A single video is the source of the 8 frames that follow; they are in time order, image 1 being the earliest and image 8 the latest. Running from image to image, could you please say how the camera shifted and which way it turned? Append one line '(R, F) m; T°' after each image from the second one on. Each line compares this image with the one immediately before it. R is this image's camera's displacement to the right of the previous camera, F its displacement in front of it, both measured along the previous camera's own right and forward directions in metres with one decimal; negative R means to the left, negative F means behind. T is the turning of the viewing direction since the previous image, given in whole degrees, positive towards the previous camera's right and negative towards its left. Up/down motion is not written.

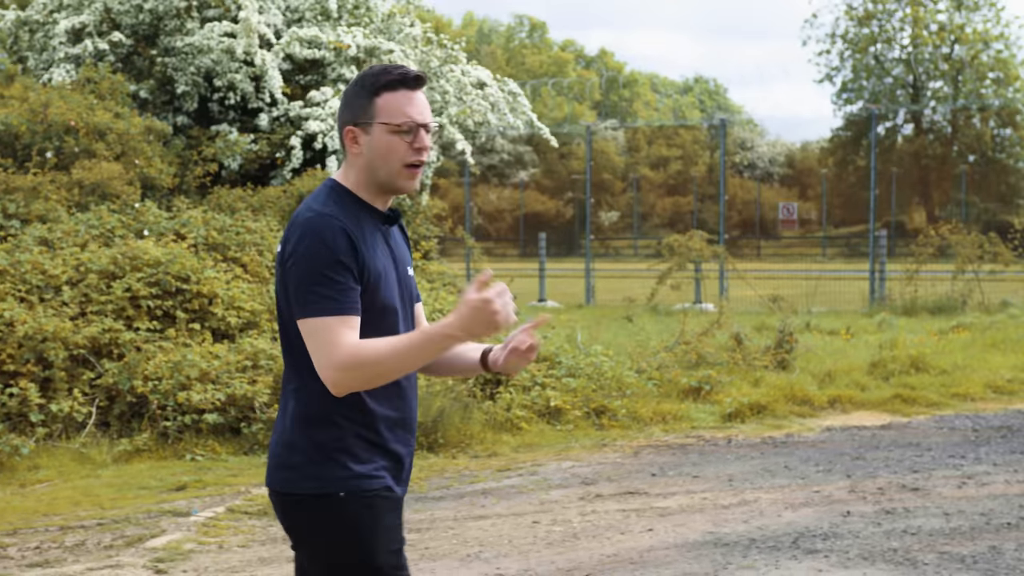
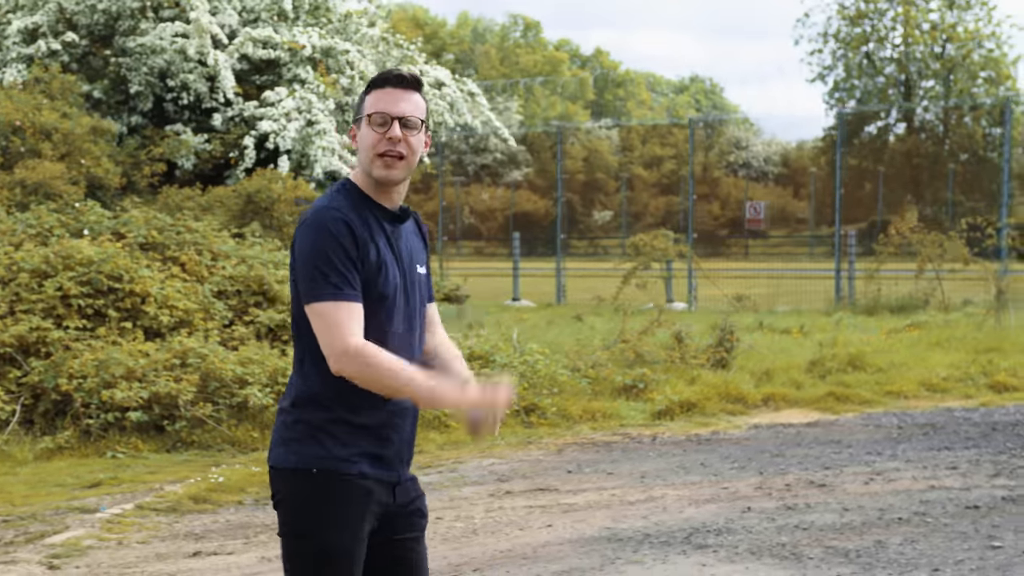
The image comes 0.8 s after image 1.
(+0.4, -0.1) m; 0°
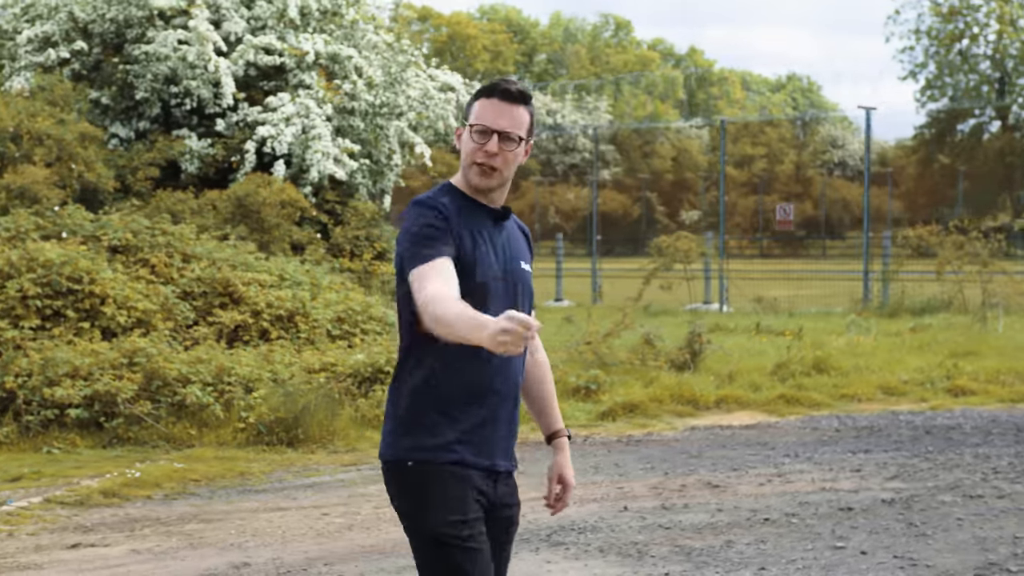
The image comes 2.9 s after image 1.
(+1.0, -0.2) m; -4°
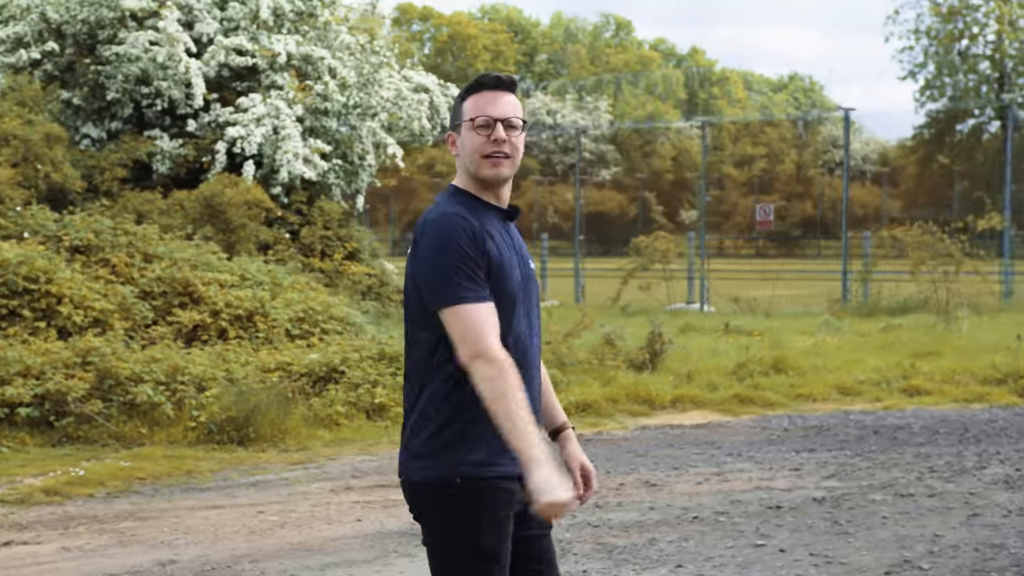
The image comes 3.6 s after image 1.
(+0.3, -0.1) m; 0°
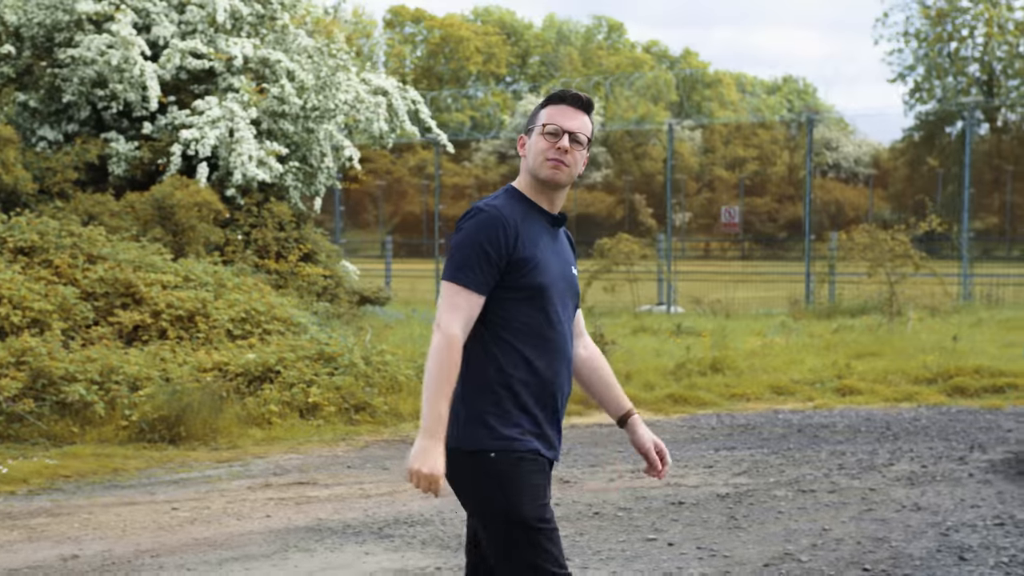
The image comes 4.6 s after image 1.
(+0.4, -0.1) m; 0°
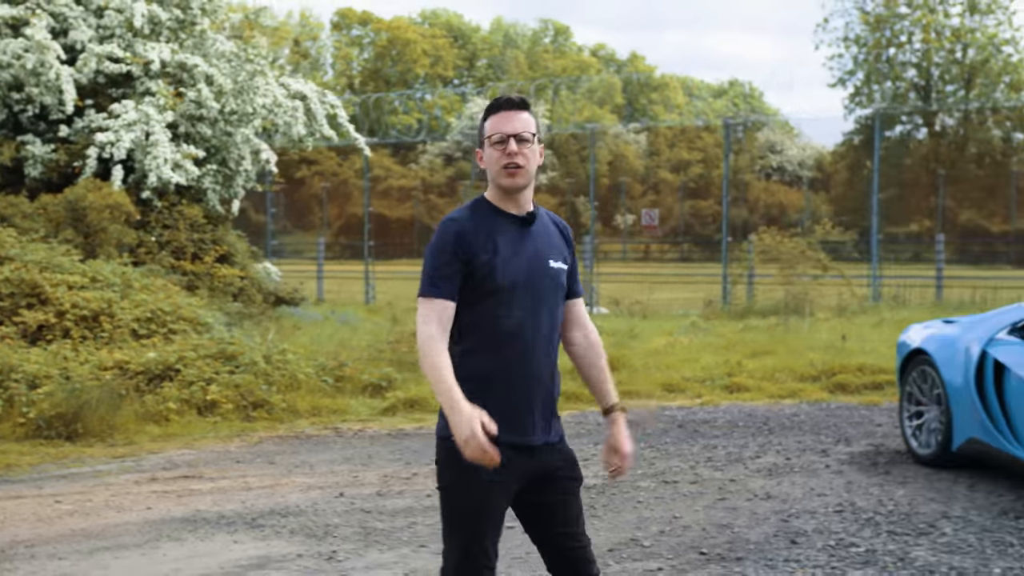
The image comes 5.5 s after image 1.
(+0.4, -0.3) m; +2°
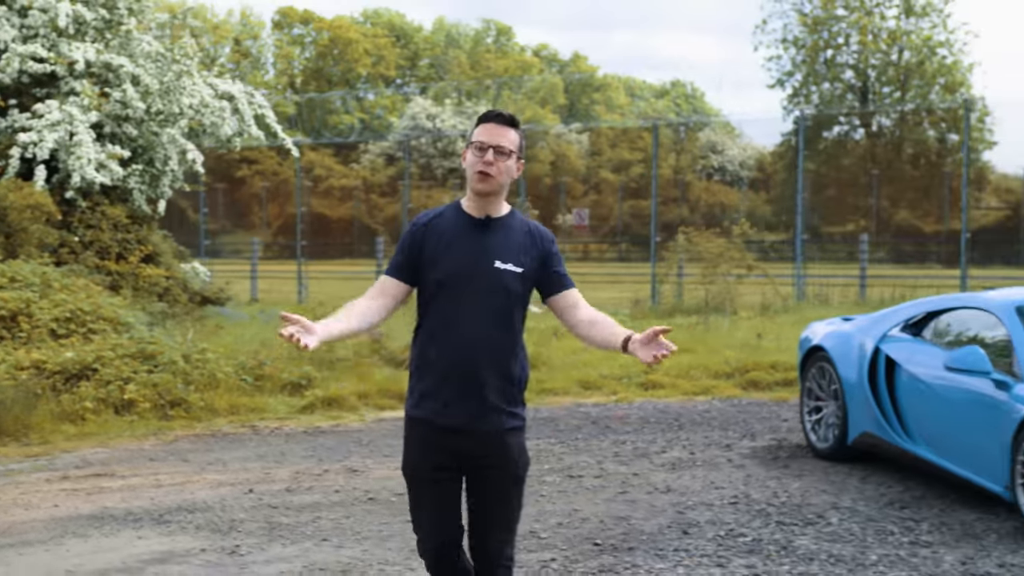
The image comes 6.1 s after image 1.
(+0.2, -0.1) m; +2°
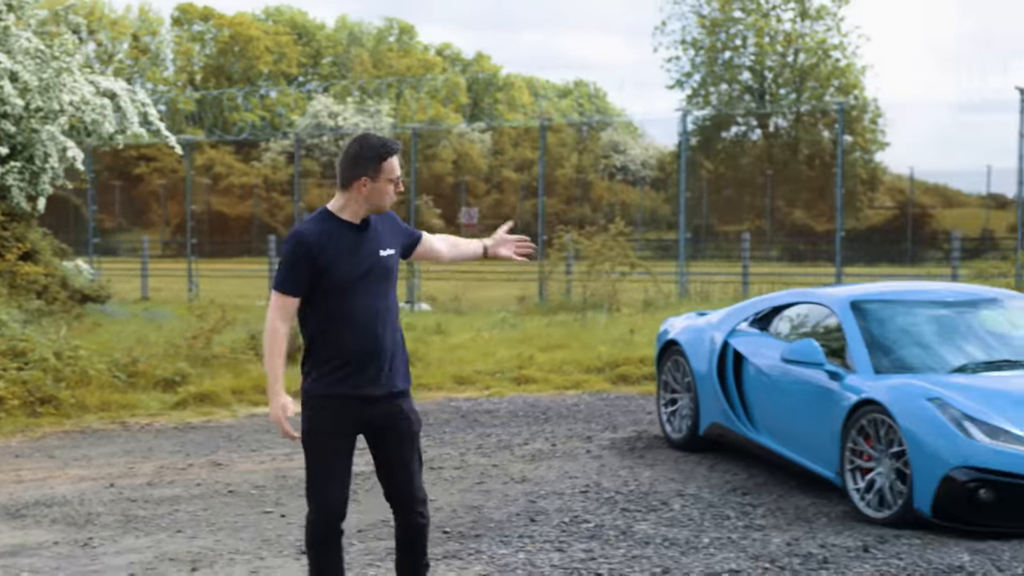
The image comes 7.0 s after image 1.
(+0.2, -0.2) m; +4°
